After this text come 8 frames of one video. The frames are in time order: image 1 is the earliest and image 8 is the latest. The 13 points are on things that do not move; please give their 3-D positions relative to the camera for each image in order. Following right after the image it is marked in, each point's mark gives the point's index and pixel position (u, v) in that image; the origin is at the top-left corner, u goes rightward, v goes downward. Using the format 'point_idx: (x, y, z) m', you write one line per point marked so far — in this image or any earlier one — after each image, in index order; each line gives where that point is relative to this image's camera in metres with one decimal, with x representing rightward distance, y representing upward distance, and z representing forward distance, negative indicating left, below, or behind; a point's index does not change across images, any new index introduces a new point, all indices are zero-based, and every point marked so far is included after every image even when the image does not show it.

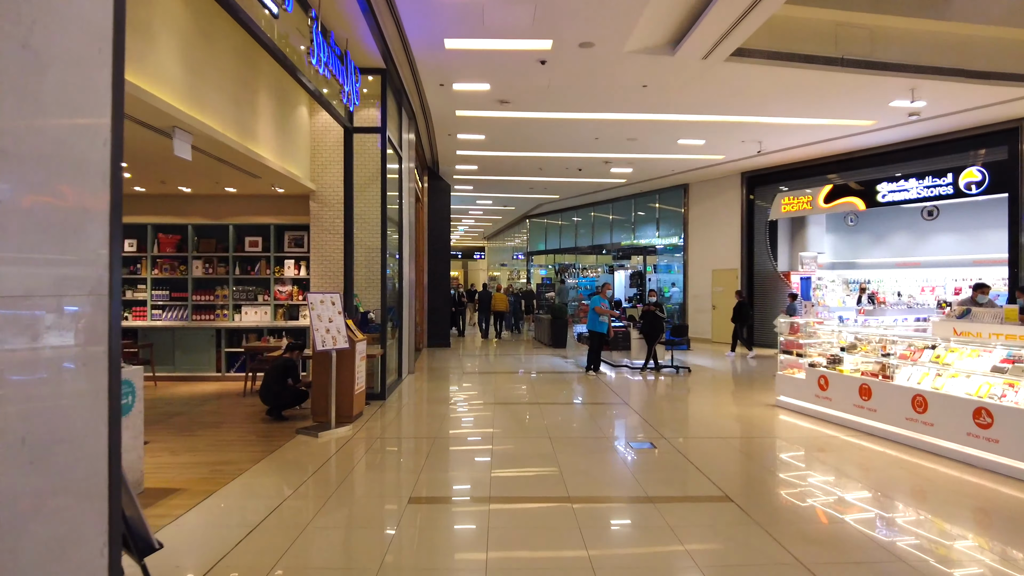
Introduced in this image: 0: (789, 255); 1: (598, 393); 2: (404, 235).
0: (+5.2, +0.6, +12.4) m
1: (+0.9, -1.2, +7.5) m
2: (-1.3, +0.6, +7.5) m
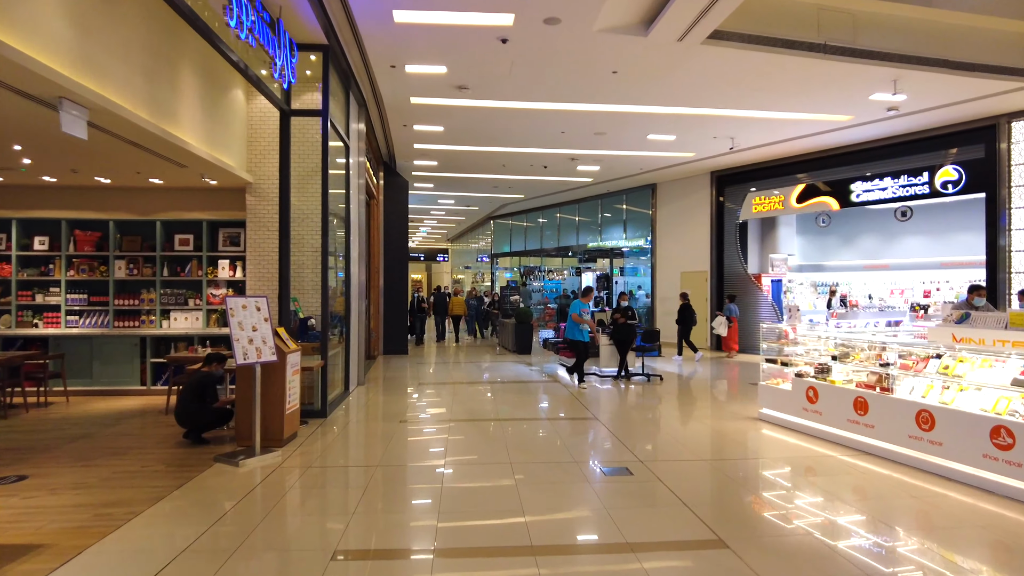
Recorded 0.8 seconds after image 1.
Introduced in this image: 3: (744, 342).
0: (+4.5, +0.6, +12.1) m
1: (+0.5, -1.2, +6.9) m
2: (-1.7, +0.5, +6.8) m
3: (+4.0, -0.9, +11.4) m
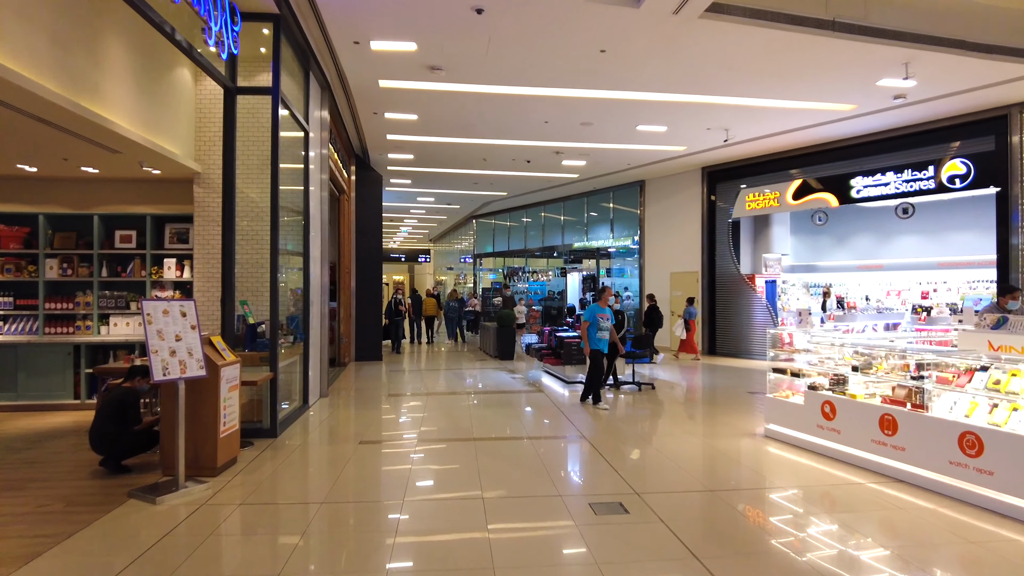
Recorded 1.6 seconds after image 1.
0: (+4.2, +0.5, +11.6) m
1: (+0.3, -1.2, +6.3) m
2: (-1.9, +0.5, +6.2) m
3: (+3.7, -1.0, +10.8) m
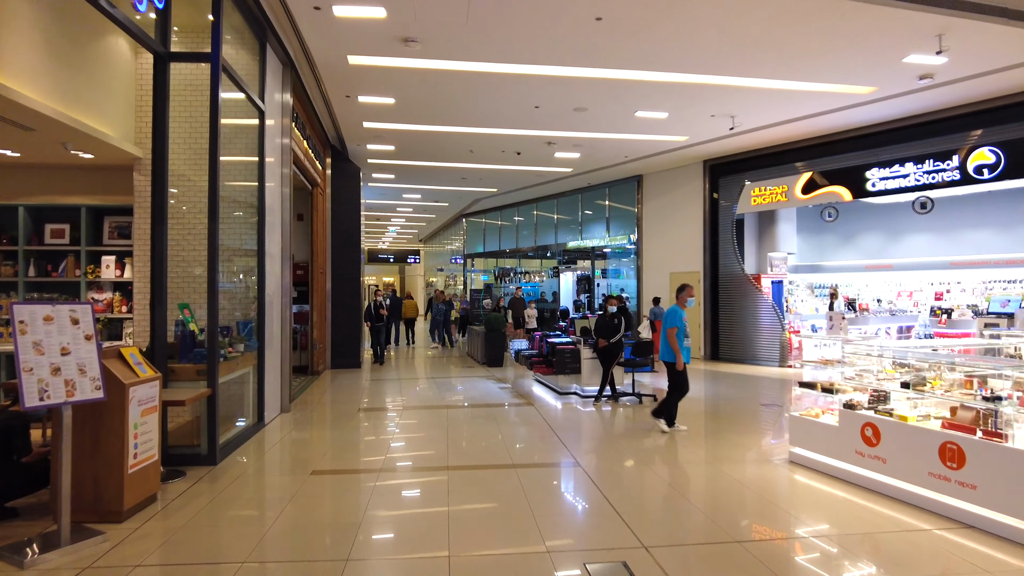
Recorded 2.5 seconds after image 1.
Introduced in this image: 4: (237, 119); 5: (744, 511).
0: (+4.0, +0.5, +10.9) m
1: (+0.2, -1.2, +5.6) m
2: (-2.0, +0.5, +5.5) m
3: (+3.5, -1.0, +10.2) m
4: (-2.0, +1.2, +4.9) m
5: (+1.2, -1.2, +3.4) m
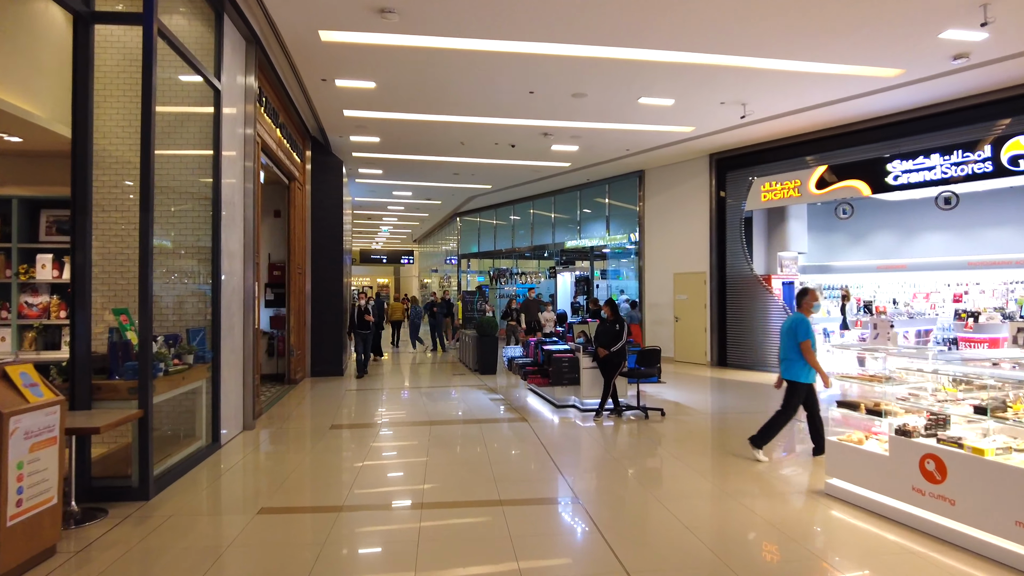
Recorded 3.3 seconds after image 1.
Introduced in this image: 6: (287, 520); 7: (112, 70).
0: (+3.9, +0.5, +10.3) m
1: (+0.1, -1.3, +5.0) m
2: (-2.1, +0.5, +4.9) m
3: (+3.5, -1.0, +9.6) m
4: (-2.1, +1.2, +4.3) m
5: (+1.1, -1.2, +2.7) m
6: (-1.2, -1.2, +3.4) m
7: (-2.1, +1.2, +3.7) m
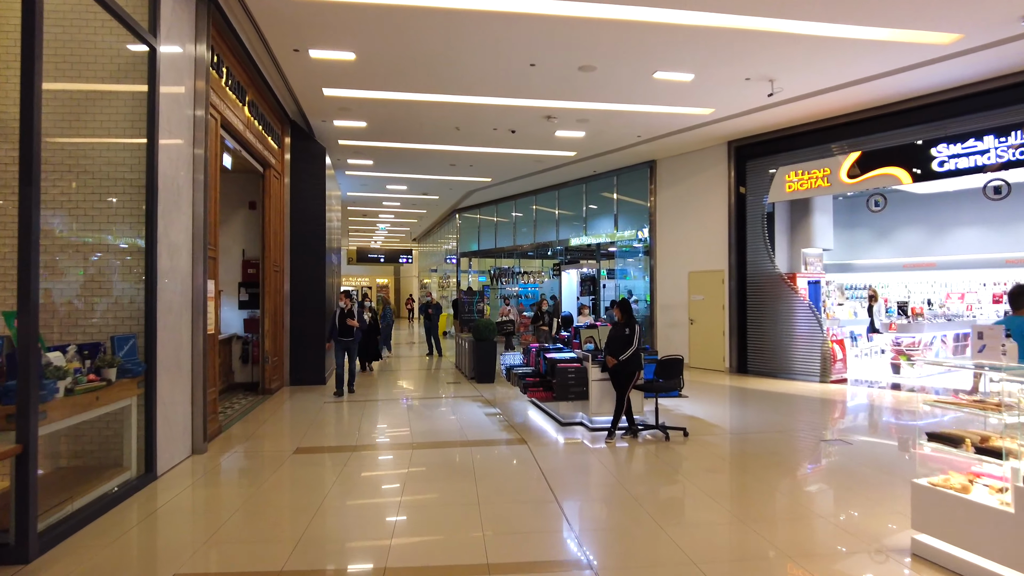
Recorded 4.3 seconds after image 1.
0: (+3.9, +0.5, +9.5) m
1: (+0.1, -1.3, +4.2) m
2: (-2.1, +0.5, +4.1) m
3: (+3.5, -1.0, +8.7) m
4: (-2.1, +1.2, +3.5) m
5: (+1.1, -1.2, +1.9) m
6: (-1.2, -1.2, +2.6) m
7: (-2.2, +1.2, +2.9) m
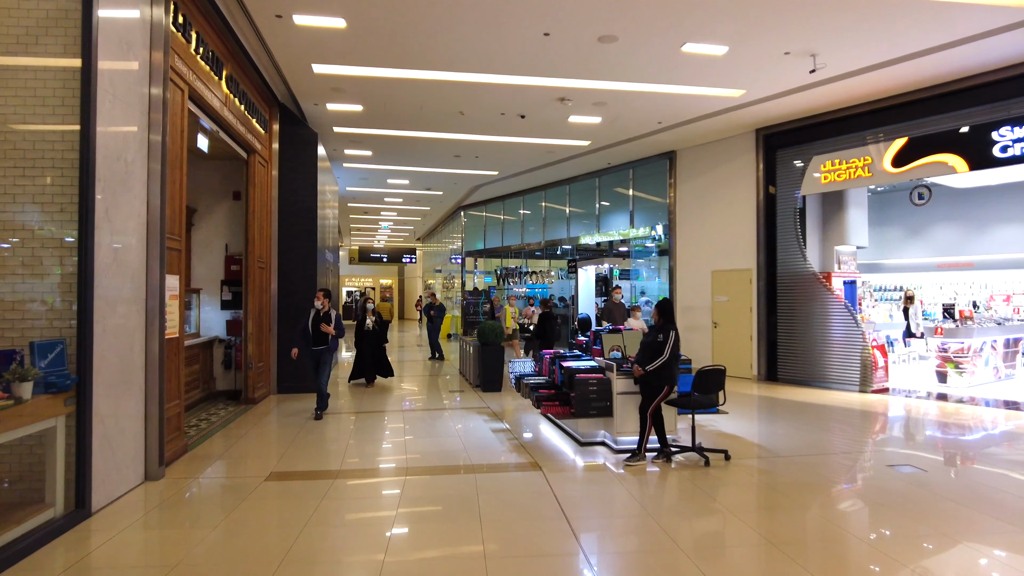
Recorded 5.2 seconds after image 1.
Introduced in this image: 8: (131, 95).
0: (+4.1, +0.5, +8.8) m
1: (+0.2, -1.2, +3.5) m
2: (-2.0, +0.5, +3.4) m
3: (+3.6, -1.0, +8.0) m
4: (-2.1, +1.2, +2.8) m
5: (+1.2, -1.1, +1.2) m
6: (-1.1, -1.2, +1.9) m
7: (-2.1, +1.2, +2.2) m
8: (-2.1, +1.2, +3.7) m
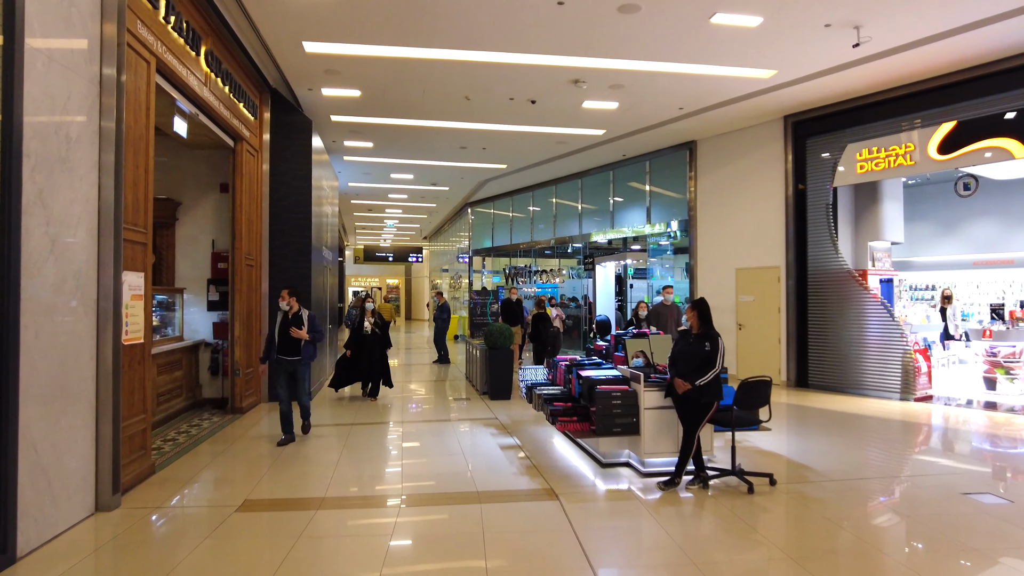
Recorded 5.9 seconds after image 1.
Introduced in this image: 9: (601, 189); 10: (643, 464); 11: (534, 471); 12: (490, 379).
0: (+4.2, +0.5, +8.2) m
1: (+0.2, -1.2, +3.0) m
2: (-2.0, +0.5, +2.9) m
3: (+3.7, -1.0, +7.4) m
4: (-2.0, +1.3, +2.3) m
5: (+1.2, -1.1, +0.7) m
6: (-1.1, -1.2, +1.4) m
7: (-2.1, +1.3, +1.7) m
8: (-2.0, +1.2, +3.1) m
9: (+1.5, +1.7, +11.0) m
10: (+0.8, -1.1, +4.2) m
11: (+0.2, -1.2, +4.3) m
12: (-0.2, -0.9, +7.1) m
